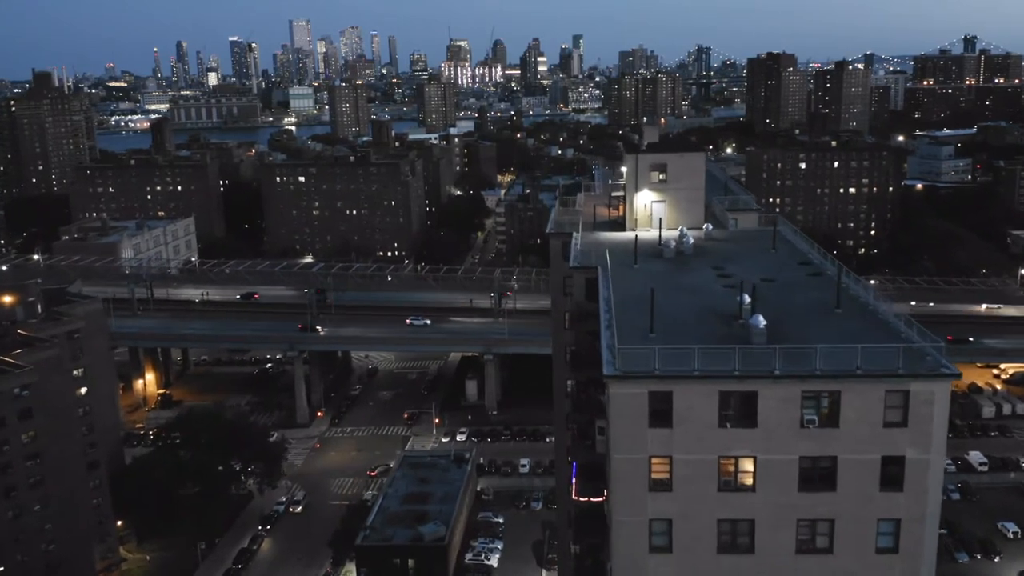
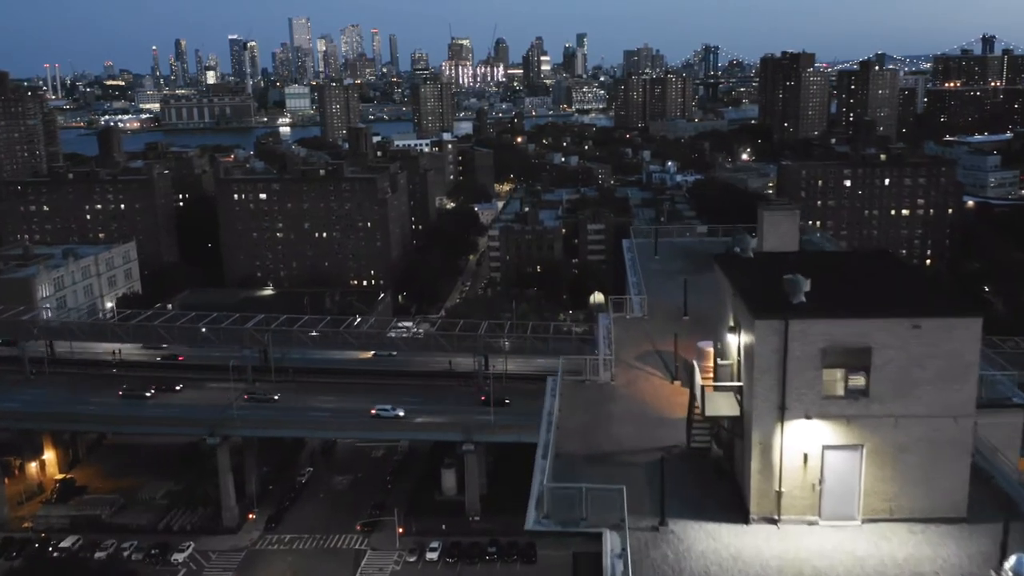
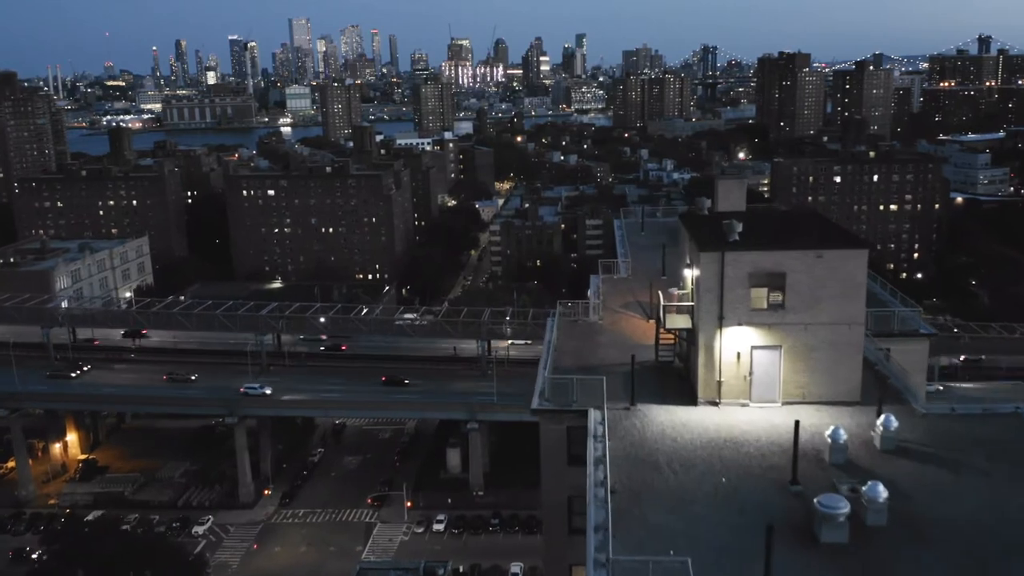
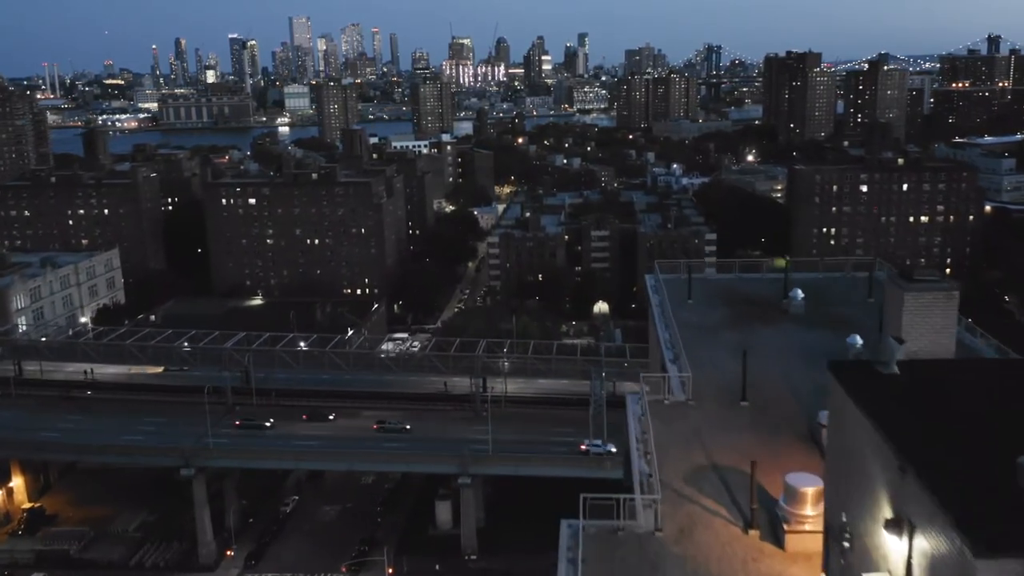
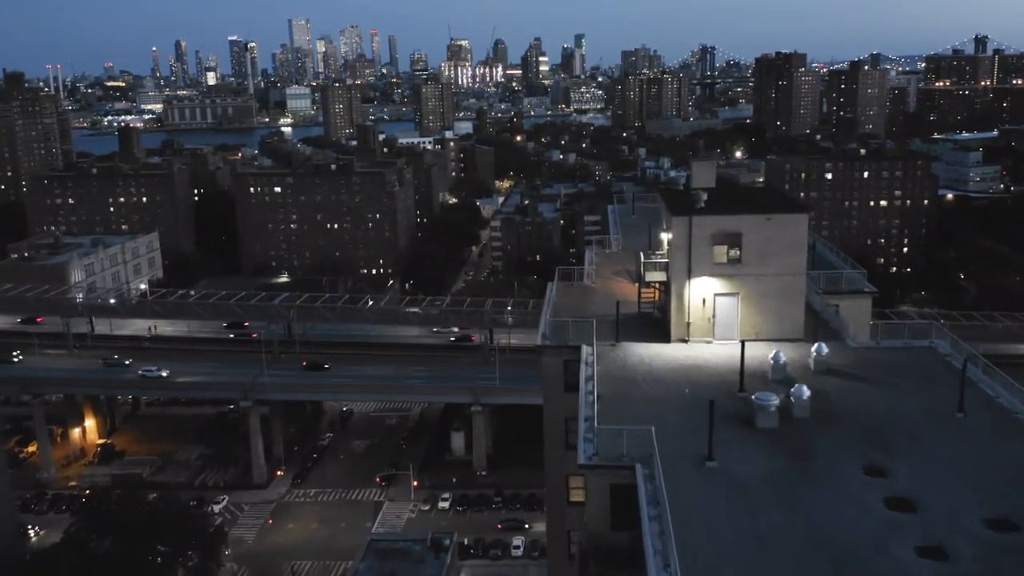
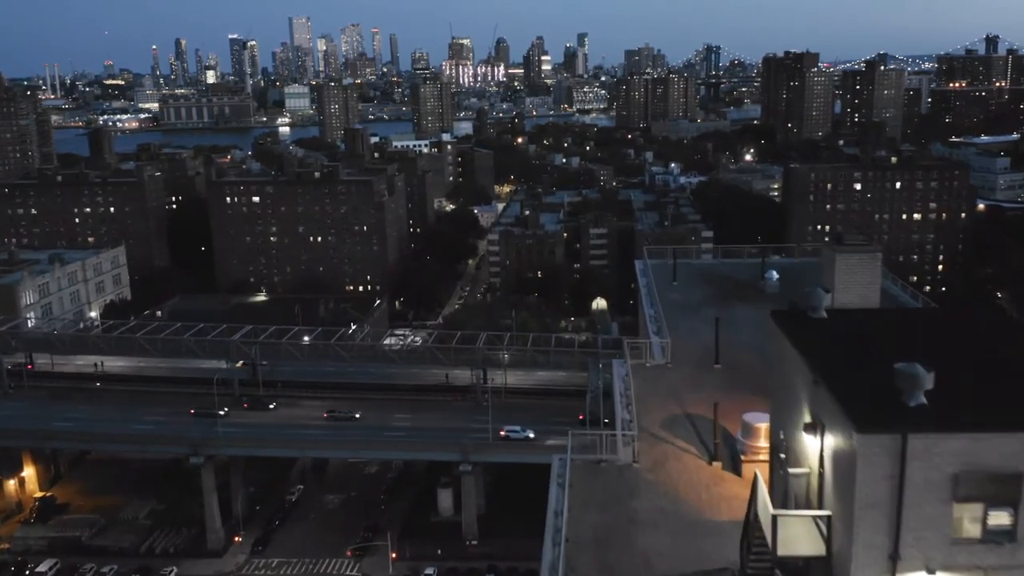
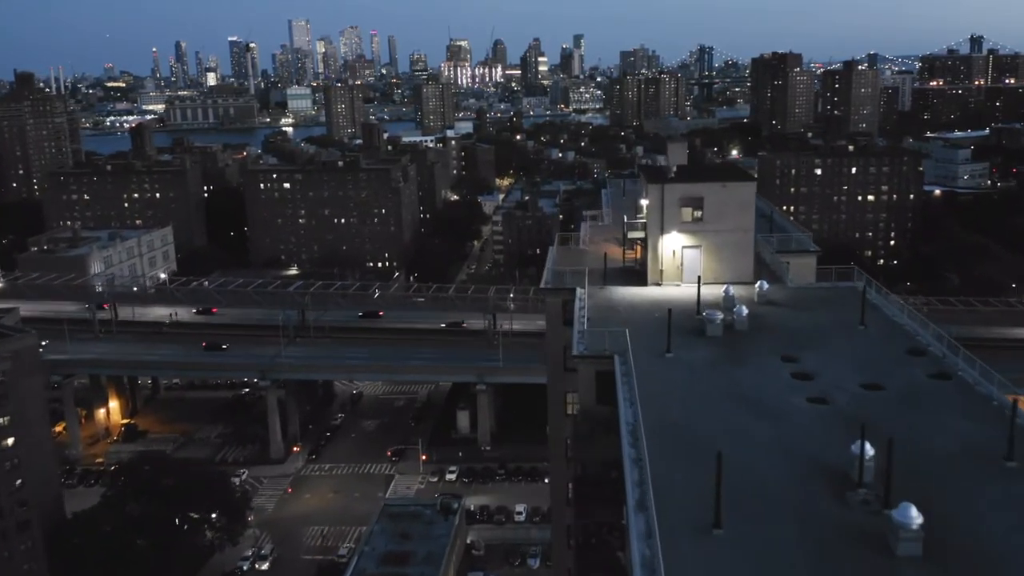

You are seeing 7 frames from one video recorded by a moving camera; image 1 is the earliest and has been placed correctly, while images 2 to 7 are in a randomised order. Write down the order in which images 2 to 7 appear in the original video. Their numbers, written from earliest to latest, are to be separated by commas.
7, 5, 3, 2, 6, 4
